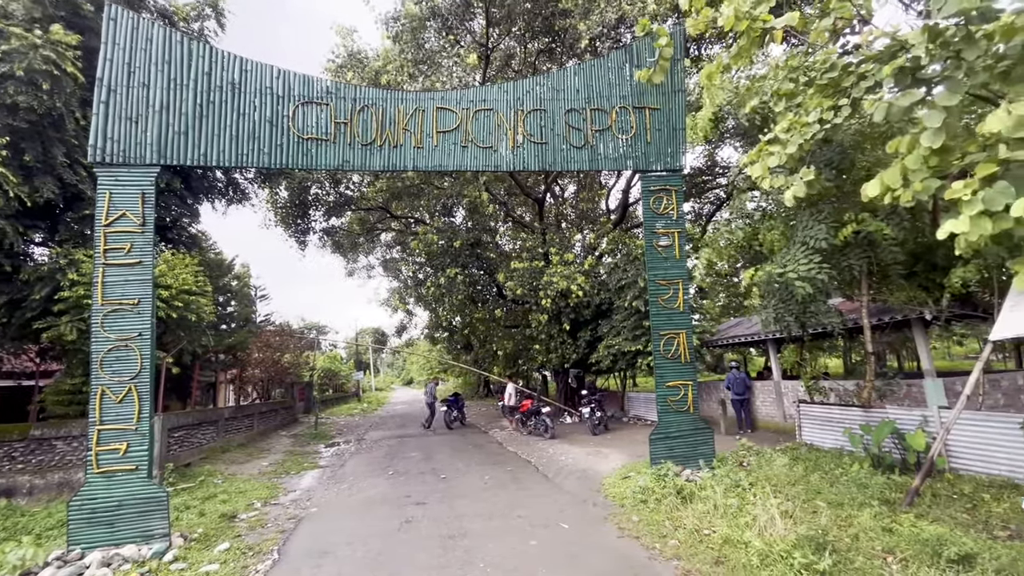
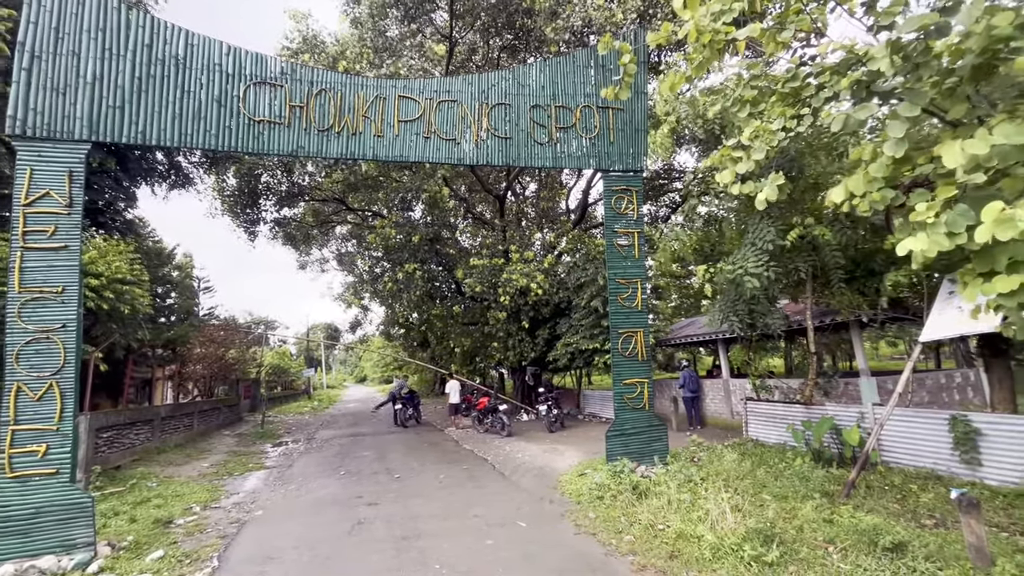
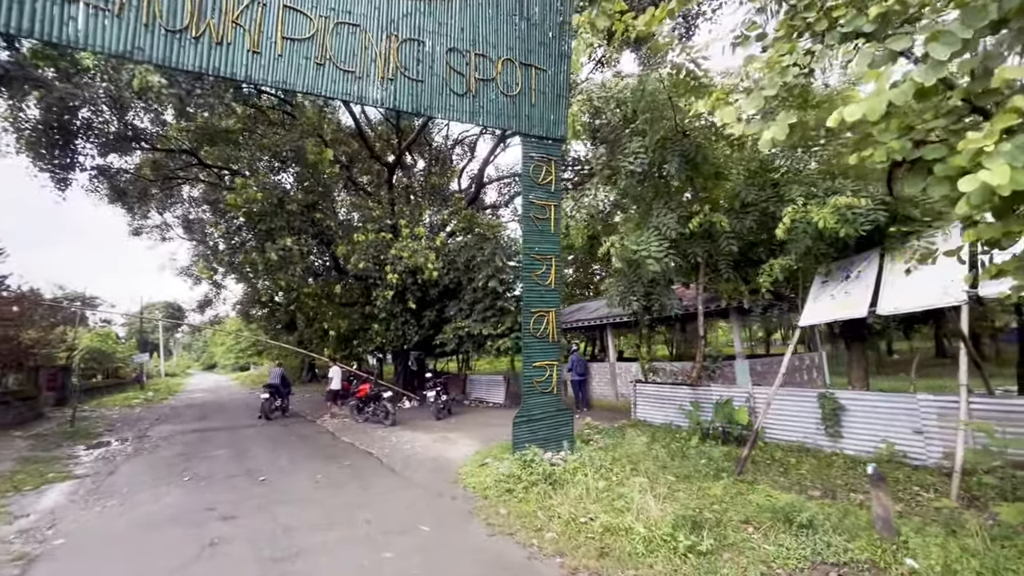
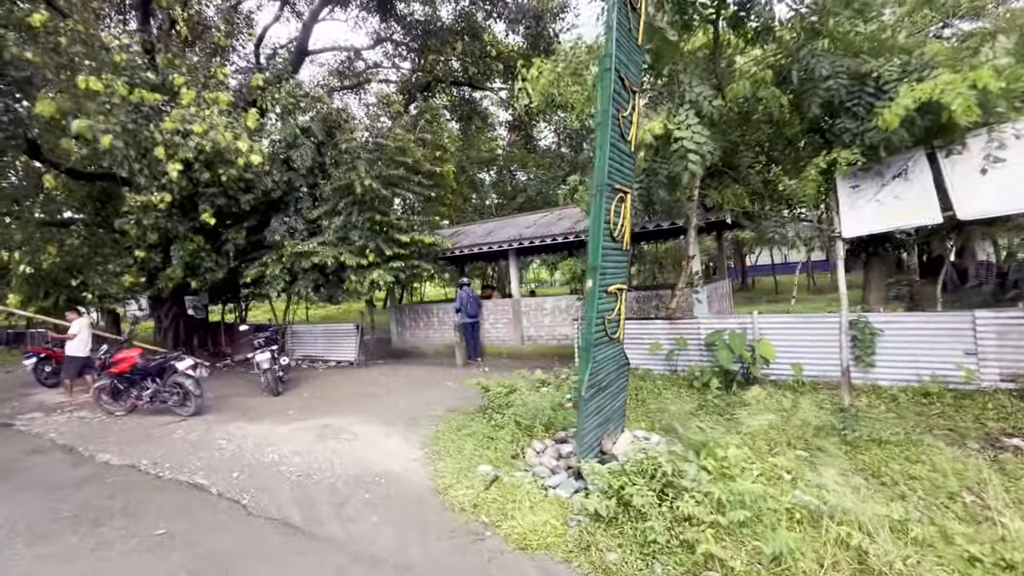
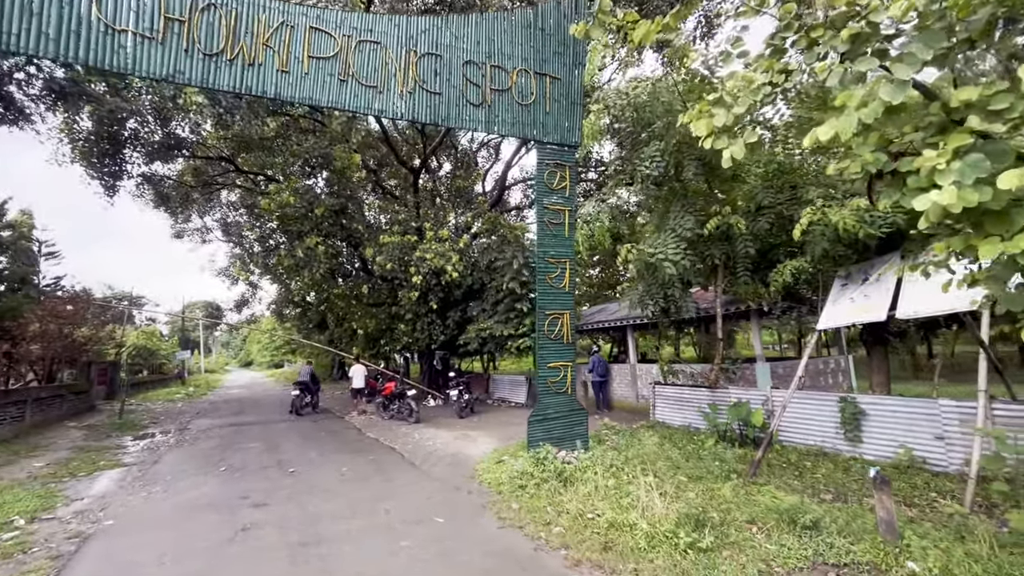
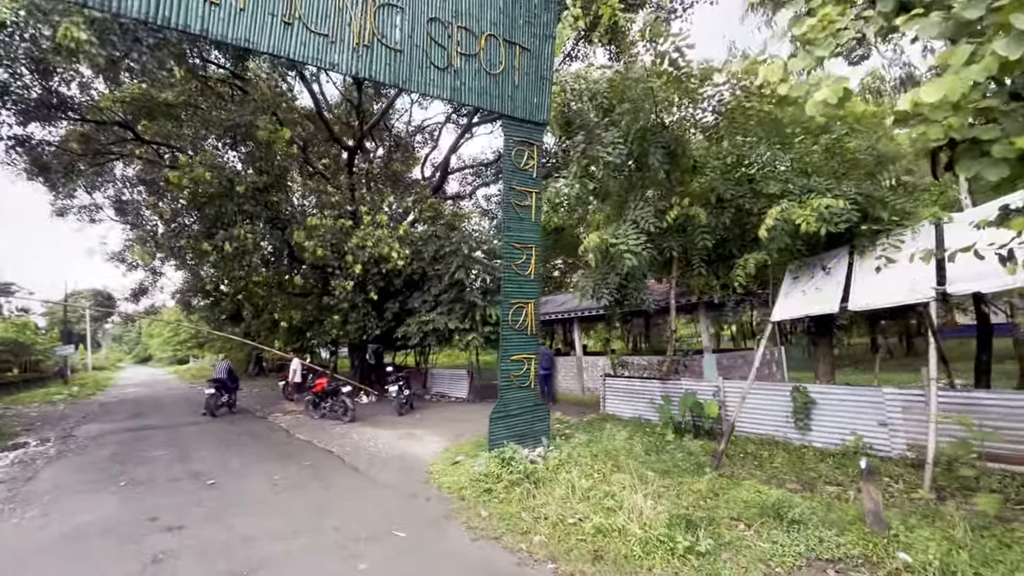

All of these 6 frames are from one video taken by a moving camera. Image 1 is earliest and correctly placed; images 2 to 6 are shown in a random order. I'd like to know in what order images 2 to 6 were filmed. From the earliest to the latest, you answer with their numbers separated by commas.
2, 5, 3, 6, 4
